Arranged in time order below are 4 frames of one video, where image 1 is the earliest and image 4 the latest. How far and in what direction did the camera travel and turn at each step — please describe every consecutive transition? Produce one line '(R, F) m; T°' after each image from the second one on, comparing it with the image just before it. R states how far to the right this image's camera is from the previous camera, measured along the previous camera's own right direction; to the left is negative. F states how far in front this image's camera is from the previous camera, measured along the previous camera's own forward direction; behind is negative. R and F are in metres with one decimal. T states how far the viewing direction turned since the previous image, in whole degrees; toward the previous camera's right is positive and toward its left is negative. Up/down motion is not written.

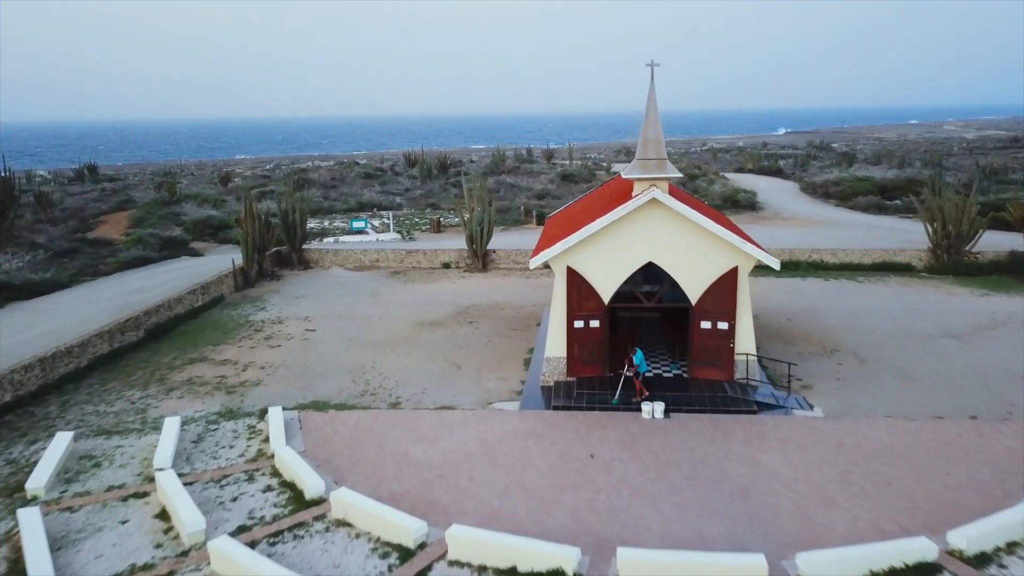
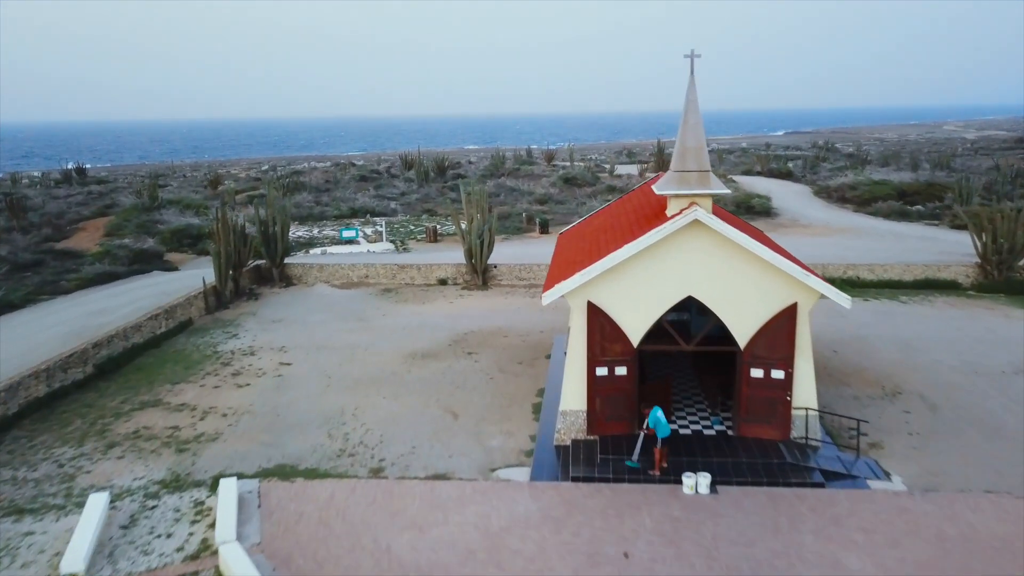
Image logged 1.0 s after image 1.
(-0.1, +1.7) m; 0°
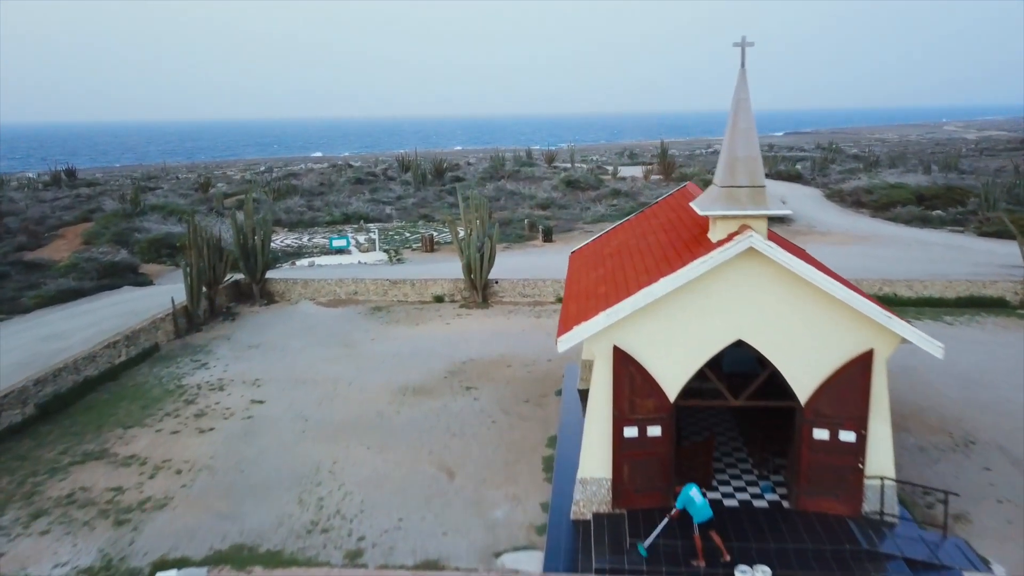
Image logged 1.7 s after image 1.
(-0.1, +1.4) m; 0°
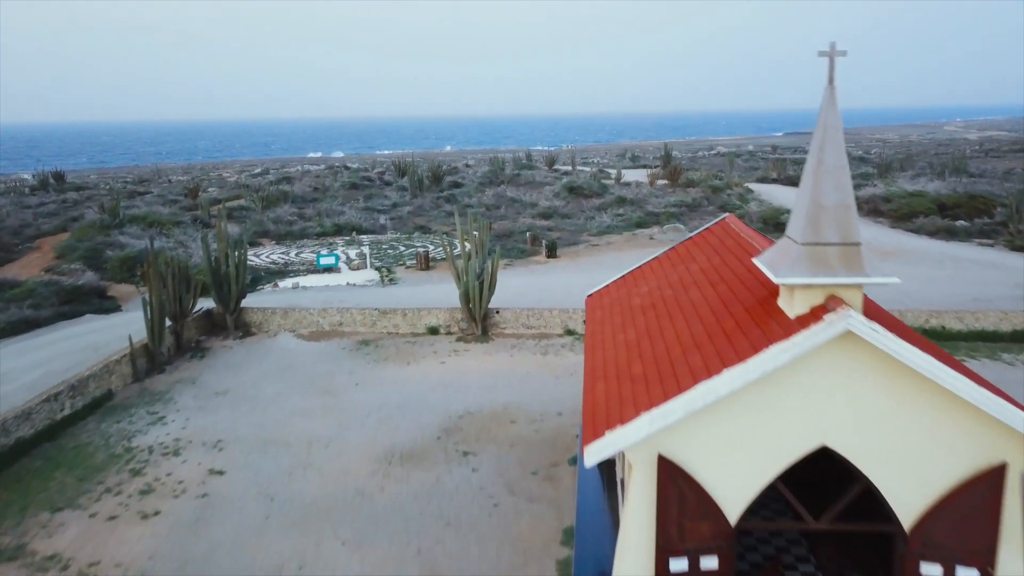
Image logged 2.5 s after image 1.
(-0.1, +1.5) m; 0°
